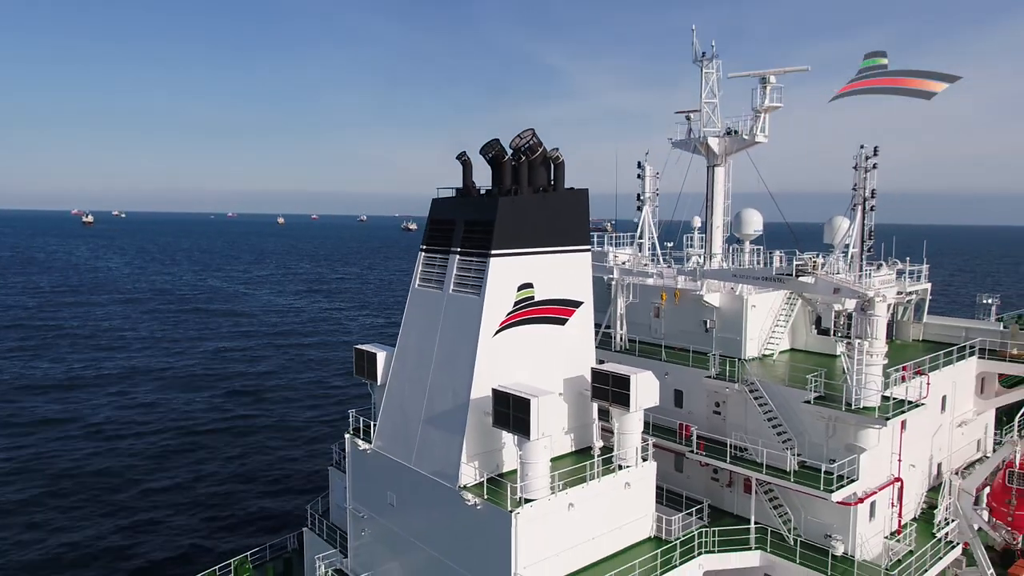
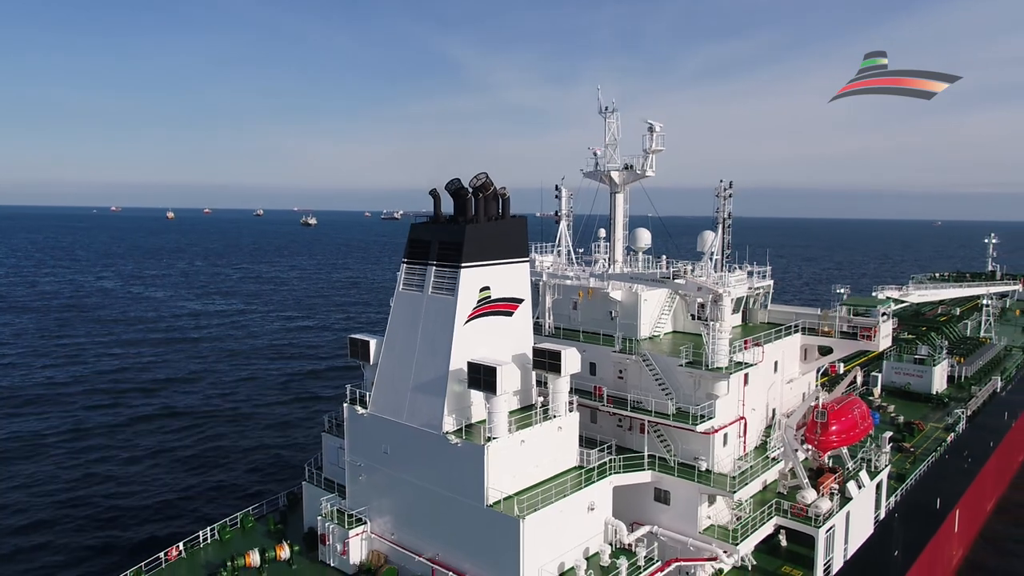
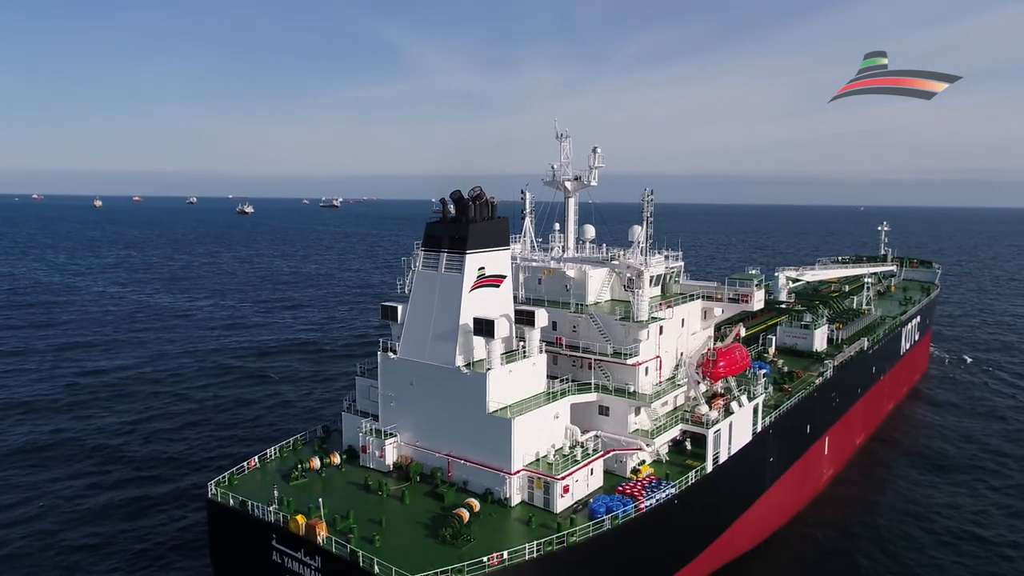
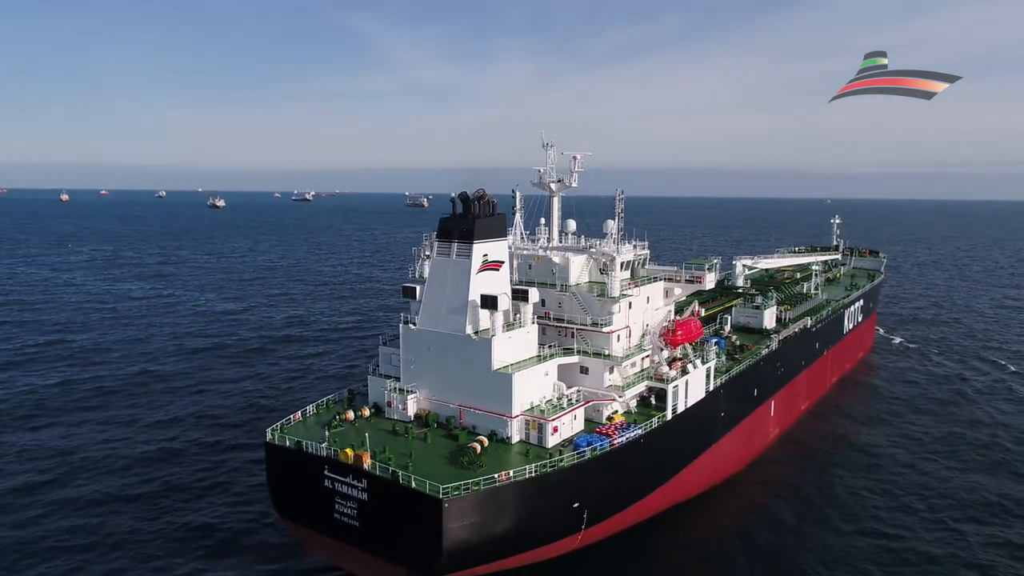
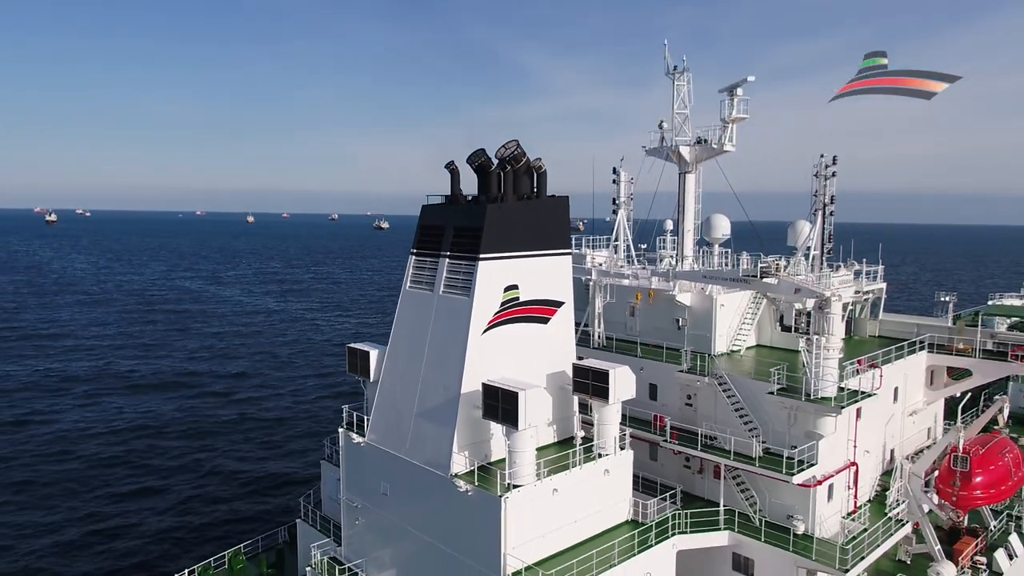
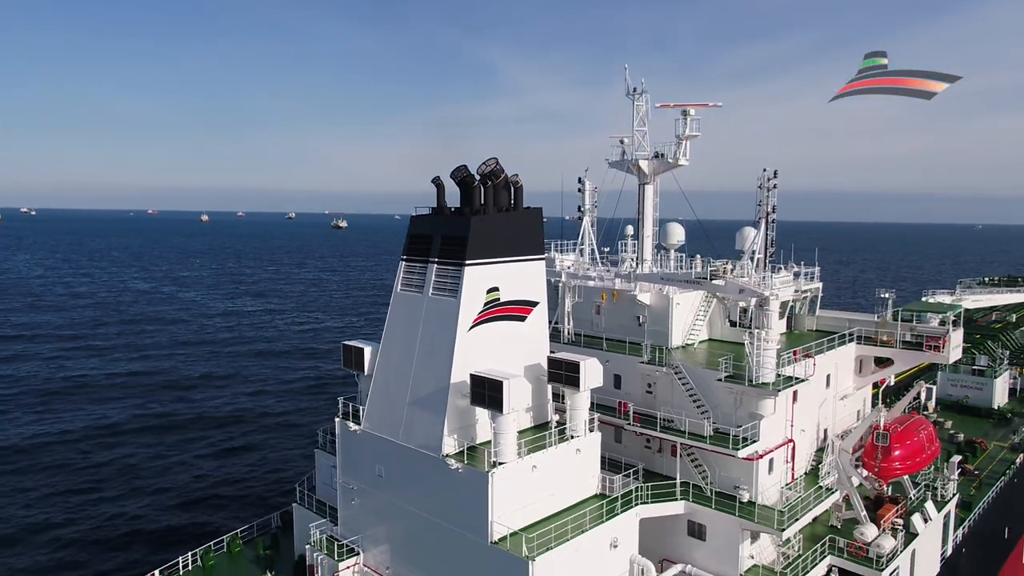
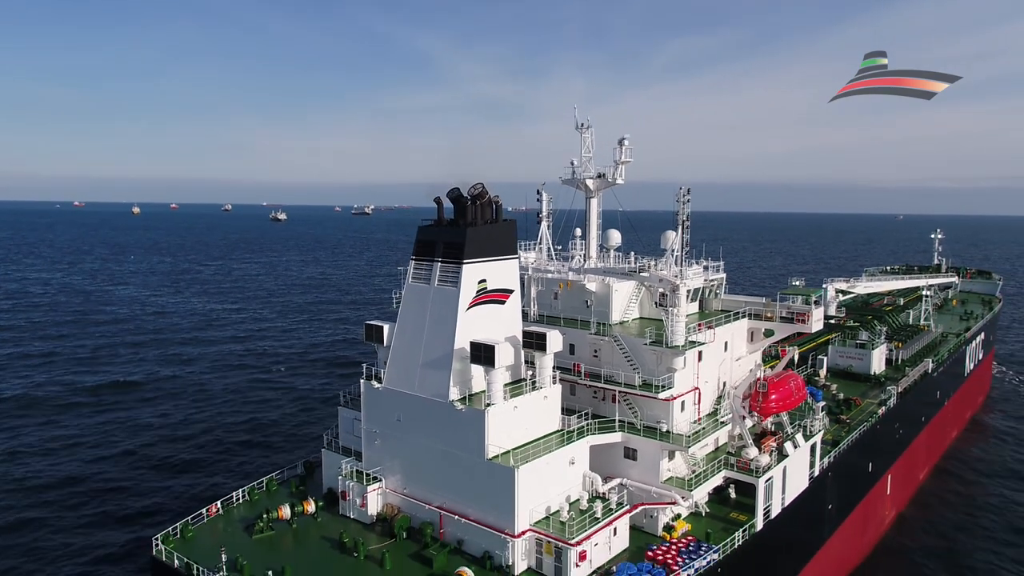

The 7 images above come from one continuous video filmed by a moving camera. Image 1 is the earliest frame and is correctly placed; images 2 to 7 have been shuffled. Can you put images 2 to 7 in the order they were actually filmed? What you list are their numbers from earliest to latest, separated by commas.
5, 6, 2, 7, 3, 4
